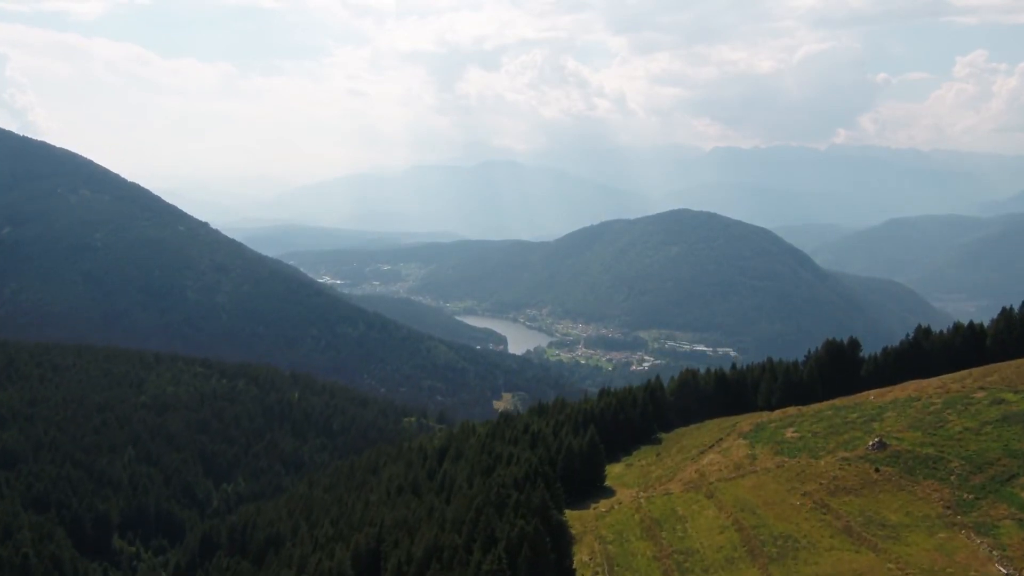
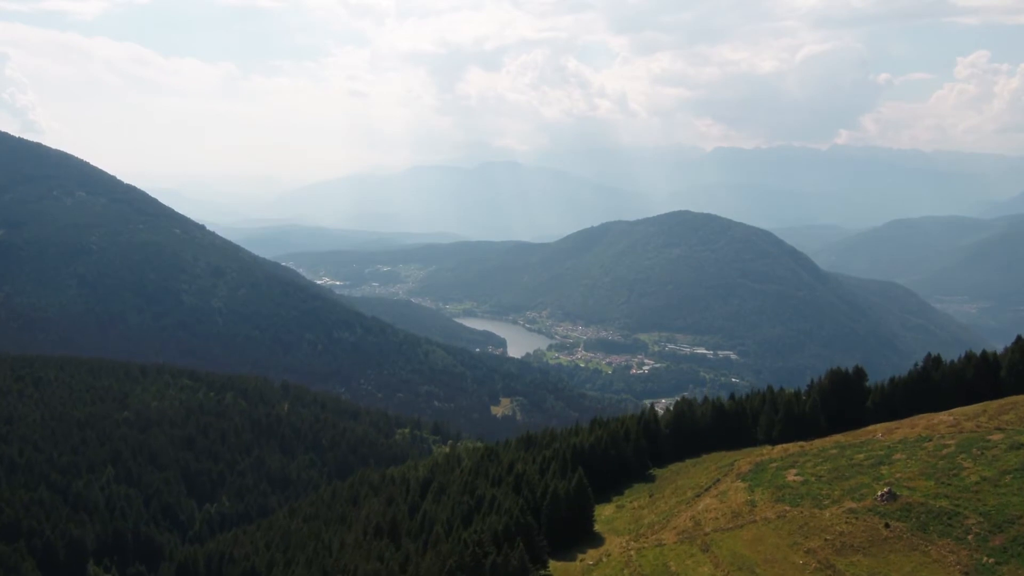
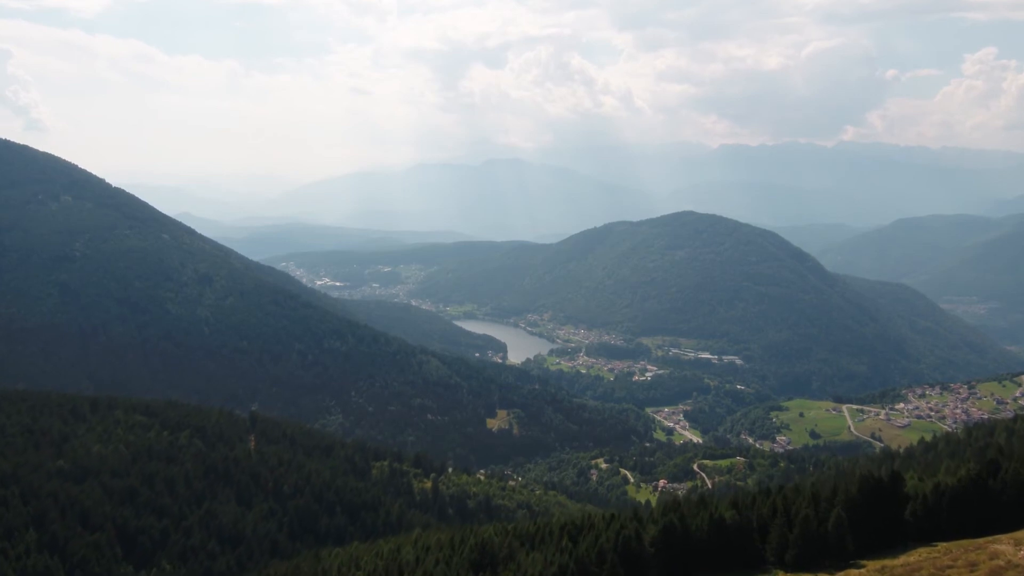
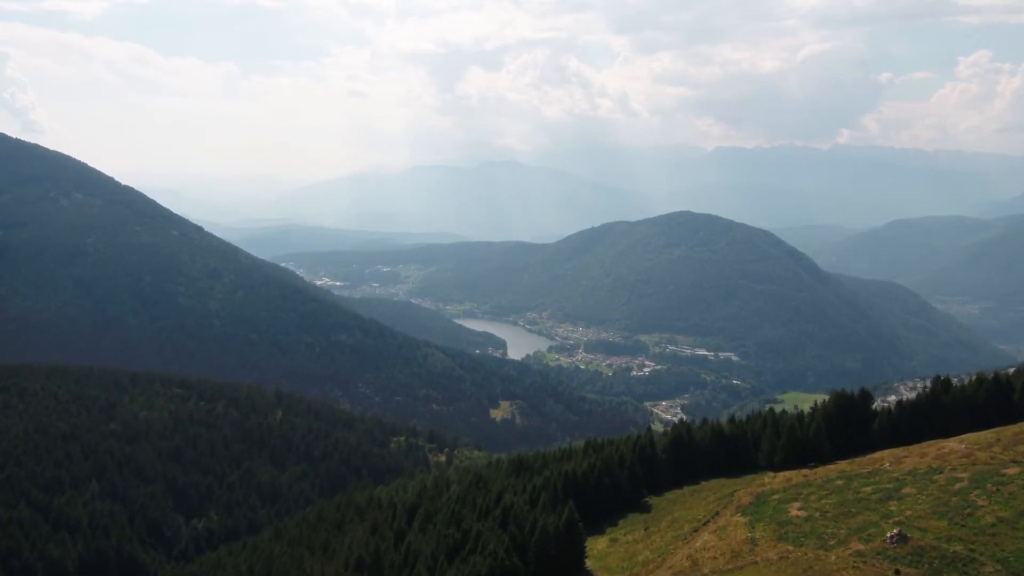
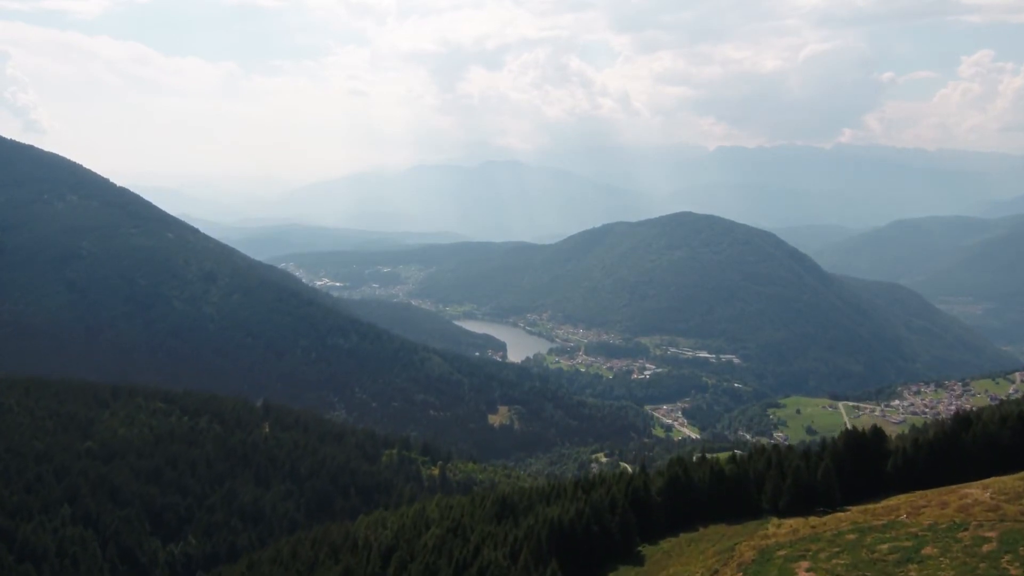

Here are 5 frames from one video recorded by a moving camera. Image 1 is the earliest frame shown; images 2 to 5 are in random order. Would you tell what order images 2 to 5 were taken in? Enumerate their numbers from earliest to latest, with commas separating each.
2, 4, 5, 3
